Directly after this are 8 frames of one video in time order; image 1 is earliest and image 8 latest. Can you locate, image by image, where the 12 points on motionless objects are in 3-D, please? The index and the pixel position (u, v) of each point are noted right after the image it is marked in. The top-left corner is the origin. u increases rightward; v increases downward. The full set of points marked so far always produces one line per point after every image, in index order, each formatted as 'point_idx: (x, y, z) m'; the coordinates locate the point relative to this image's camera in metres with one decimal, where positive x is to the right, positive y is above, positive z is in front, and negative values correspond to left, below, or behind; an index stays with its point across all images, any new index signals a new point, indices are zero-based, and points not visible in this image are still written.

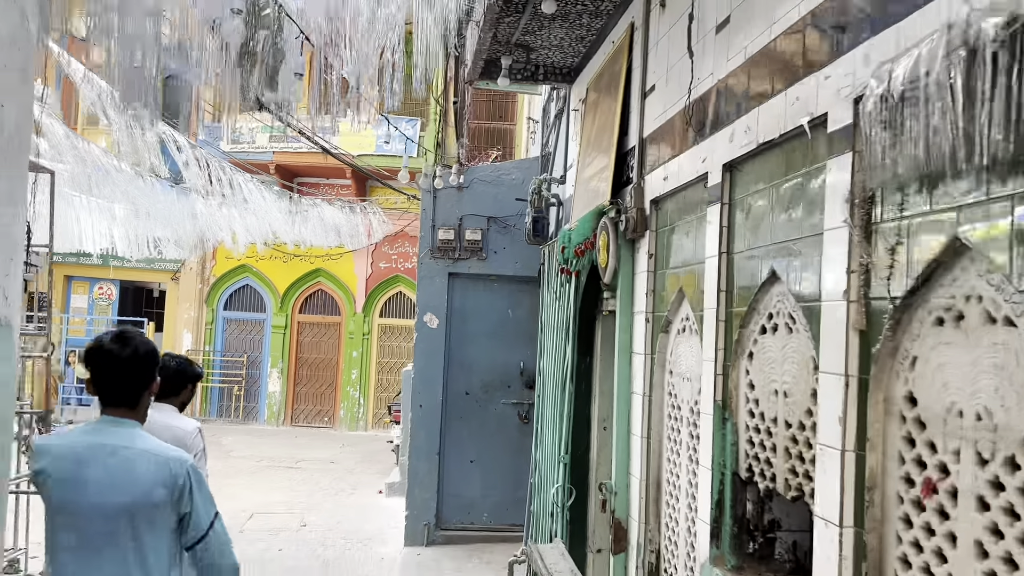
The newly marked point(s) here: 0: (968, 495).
0: (+0.7, -0.3, +1.3) m
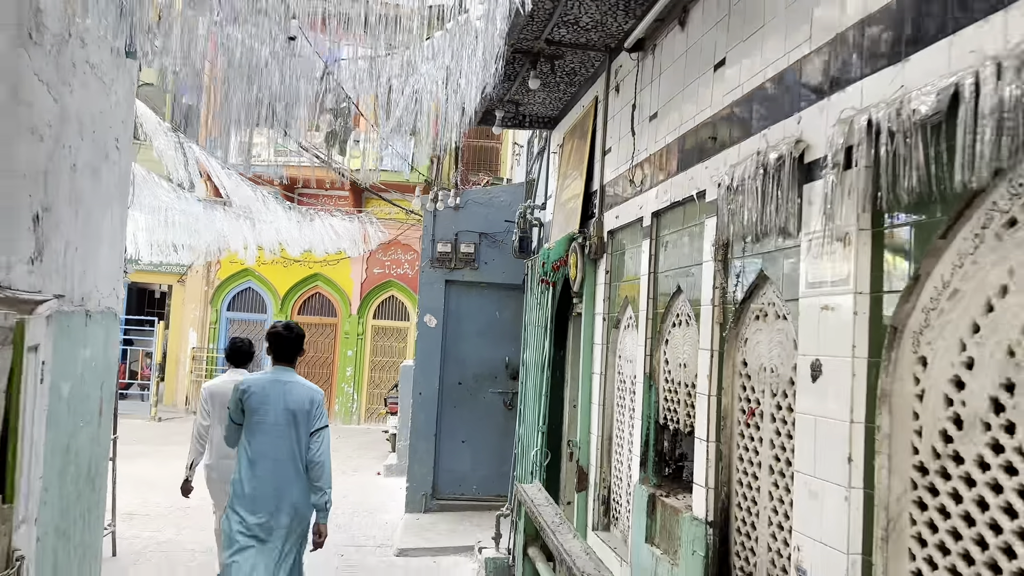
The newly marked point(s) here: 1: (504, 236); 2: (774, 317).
0: (+0.7, -0.3, +2.2) m
1: (-0.1, +0.5, +6.9) m
2: (+0.7, 0.0, +2.3) m
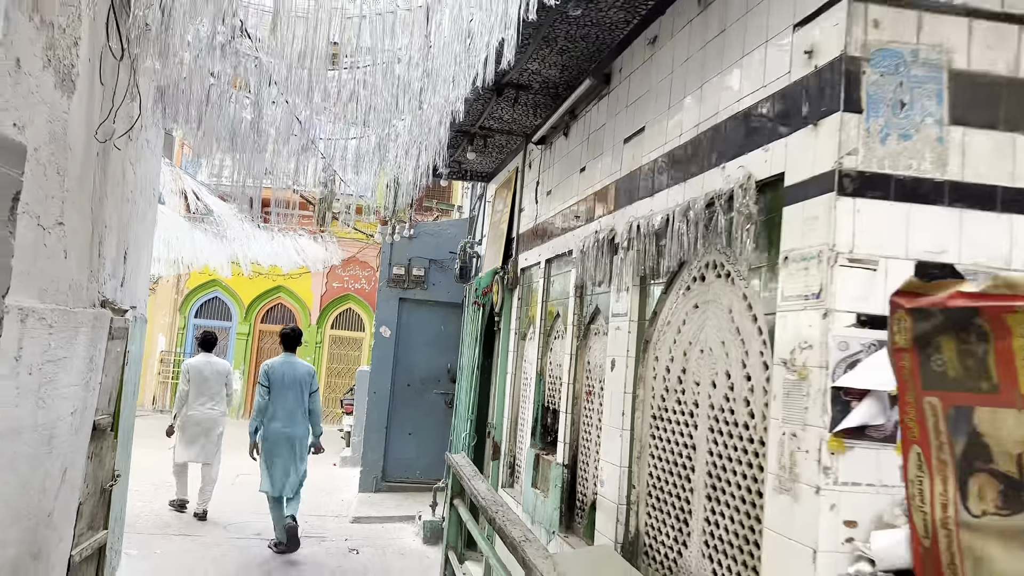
0: (+0.4, -0.5, +3.6) m
1: (-0.6, +0.3, +8.2) m
2: (+0.4, -0.2, +3.6) m
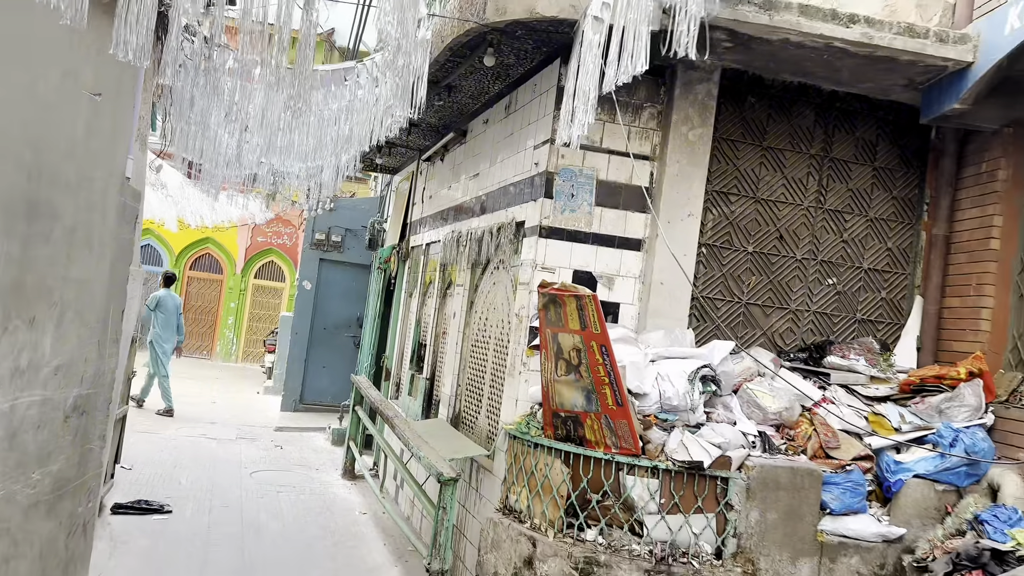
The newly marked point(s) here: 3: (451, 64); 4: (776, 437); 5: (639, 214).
0: (-0.5, -0.3, +5.7) m
1: (-1.9, +0.7, +10.2) m
2: (-0.4, 0.0, +5.8) m
3: (-0.4, +1.3, +4.7) m
4: (+1.3, -0.7, +3.9) m
5: (+0.7, +0.4, +4.3) m
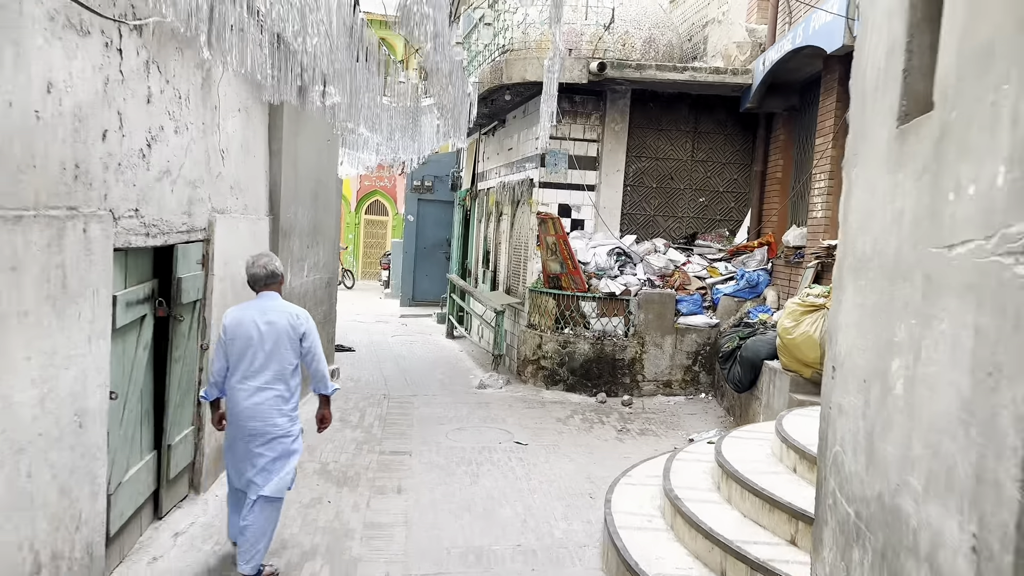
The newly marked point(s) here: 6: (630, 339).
0: (-0.1, +0.6, +9.8) m
1: (-1.2, +2.0, +14.3) m
2: (-0.1, +0.9, +9.8) m
3: (-0.2, +2.1, +8.6) m
4: (+1.4, +0.1, +7.9) m
5: (+0.8, +1.2, +8.2) m
6: (+1.1, -0.5, +7.6) m
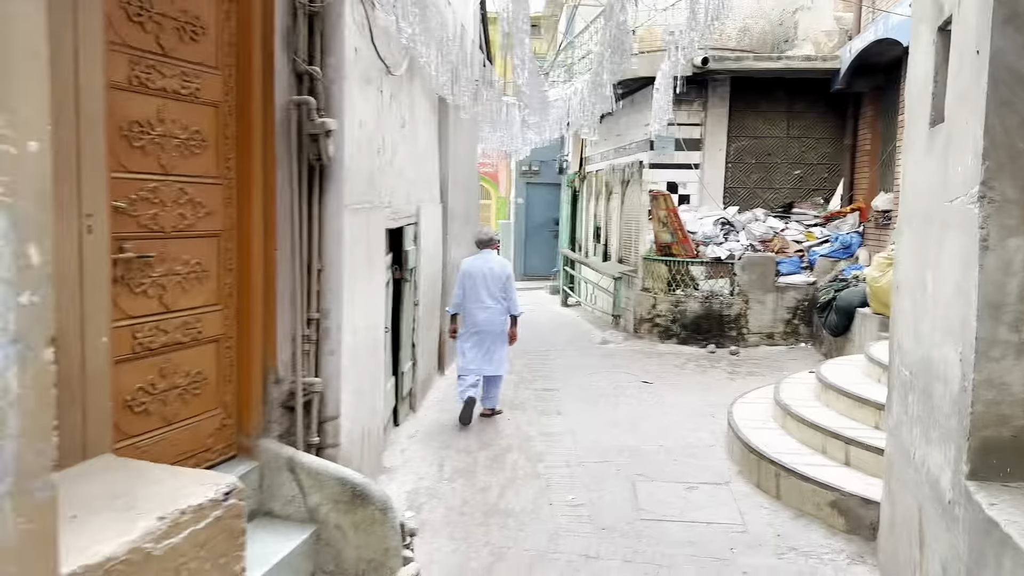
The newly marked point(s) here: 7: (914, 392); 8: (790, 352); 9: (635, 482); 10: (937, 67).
0: (+1.4, +1.0, +11.1) m
1: (+0.8, +2.5, +15.6) m
2: (+1.4, +1.3, +11.1) m
3: (+1.1, +2.5, +9.9) m
4: (+2.8, +0.5, +9.0) m
5: (+2.2, +1.6, +9.3) m
6: (+2.5, -0.1, +8.8) m
7: (+1.7, -0.4, +3.3) m
8: (+3.0, -0.7, +8.5) m
9: (+0.8, -1.2, +5.0) m
10: (+1.7, +0.9, +3.2) m
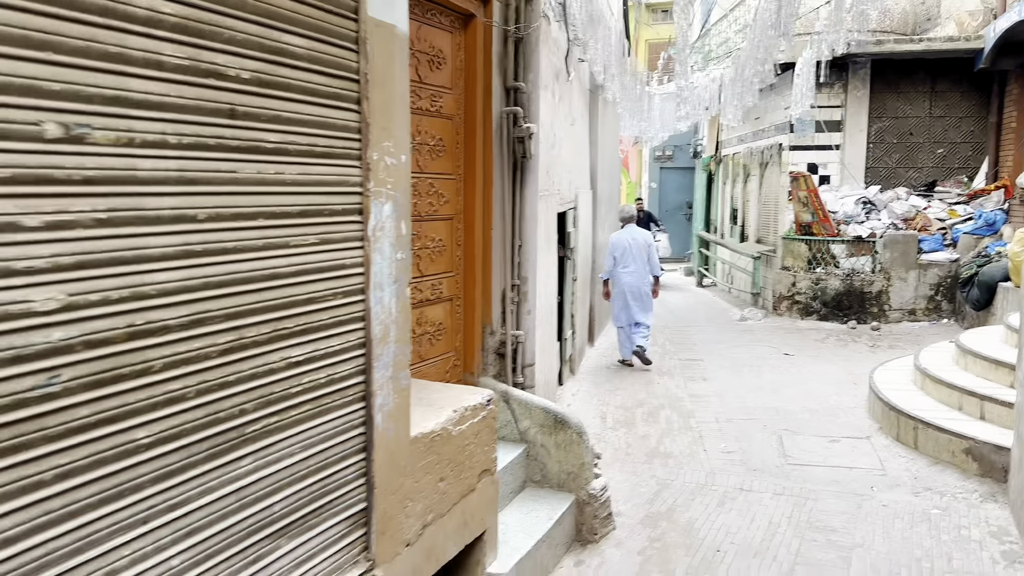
0: (+3.5, +1.3, +11.5) m
1: (+3.6, +2.9, +16.0) m
2: (+3.5, +1.6, +11.5) m
3: (+3.0, +2.7, +10.3) m
4: (+4.5, +0.7, +9.2) m
5: (+3.9, +1.9, +9.6) m
6: (+4.1, +0.2, +9.1) m
7: (+2.5, -0.3, +3.8) m
8: (+4.6, -0.4, +8.7) m
9: (+1.9, -1.0, +5.6) m
10: (+2.5, +1.0, +3.6) m
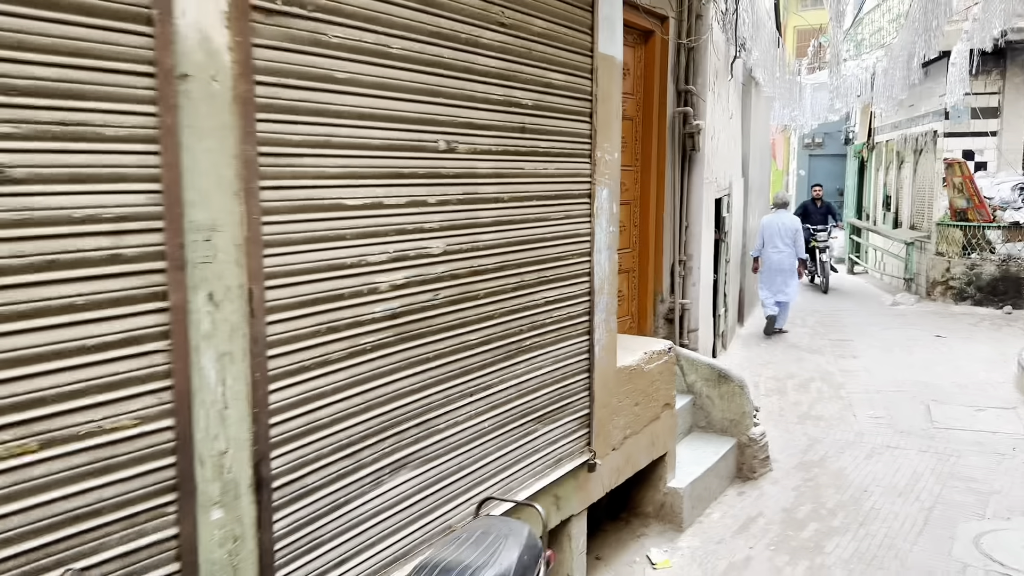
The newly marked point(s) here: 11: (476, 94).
0: (+5.7, +1.5, +11.5) m
1: (+6.5, +3.1, +16.0) m
2: (+5.7, +1.8, +11.5) m
3: (+5.0, +2.9, +10.4) m
4: (+6.3, +0.9, +9.1) m
5: (+5.8, +2.0, +9.6) m
6: (+5.9, +0.3, +9.0) m
7: (+3.4, -0.1, +4.1) m
8: (+6.3, -0.3, +8.6) m
9: (+3.1, -0.9, +6.0) m
10: (+3.4, +1.2, +3.9) m
11: (-0.1, +0.6, +2.4) m
